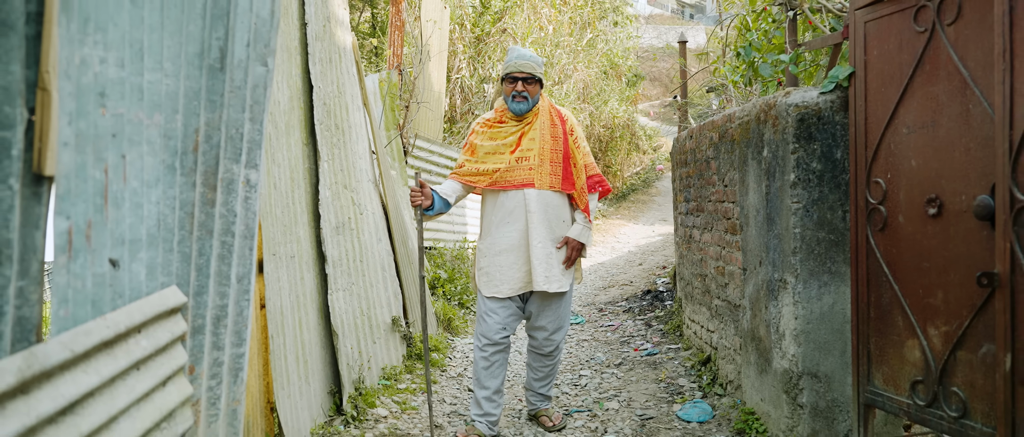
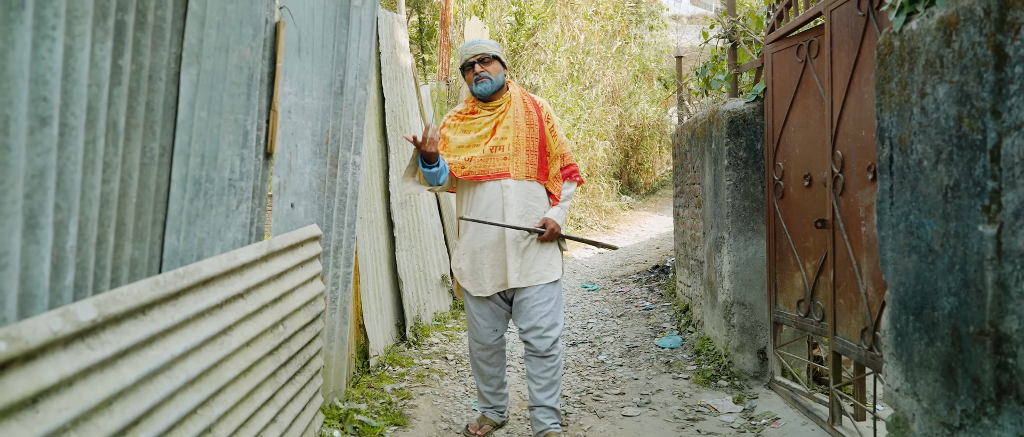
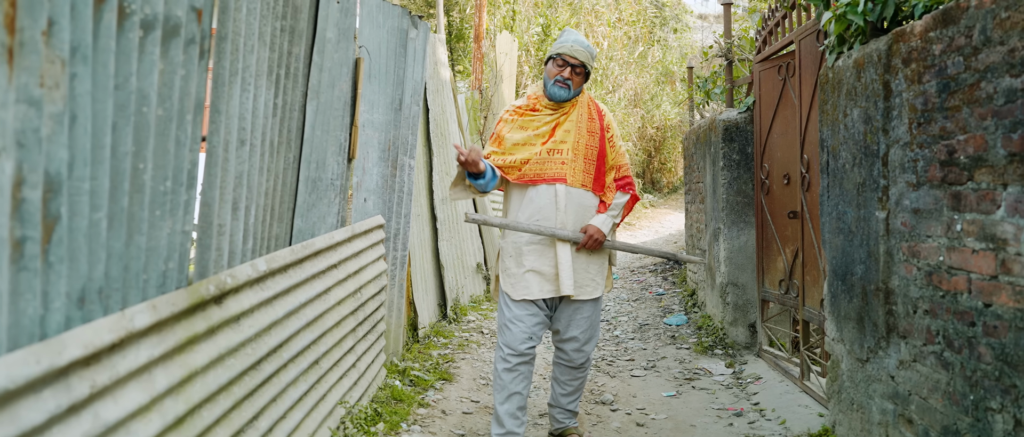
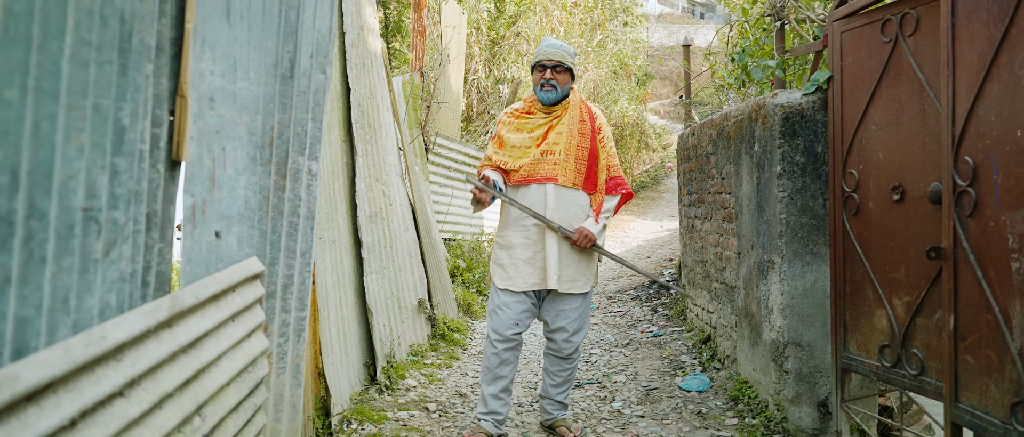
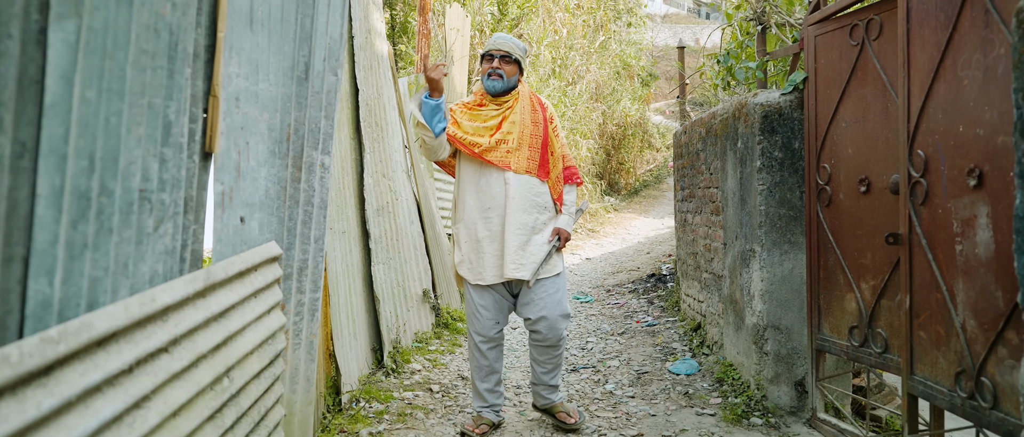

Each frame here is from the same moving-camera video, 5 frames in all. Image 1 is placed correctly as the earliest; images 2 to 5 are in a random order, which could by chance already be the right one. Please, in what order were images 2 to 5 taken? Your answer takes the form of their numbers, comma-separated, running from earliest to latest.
4, 5, 2, 3
